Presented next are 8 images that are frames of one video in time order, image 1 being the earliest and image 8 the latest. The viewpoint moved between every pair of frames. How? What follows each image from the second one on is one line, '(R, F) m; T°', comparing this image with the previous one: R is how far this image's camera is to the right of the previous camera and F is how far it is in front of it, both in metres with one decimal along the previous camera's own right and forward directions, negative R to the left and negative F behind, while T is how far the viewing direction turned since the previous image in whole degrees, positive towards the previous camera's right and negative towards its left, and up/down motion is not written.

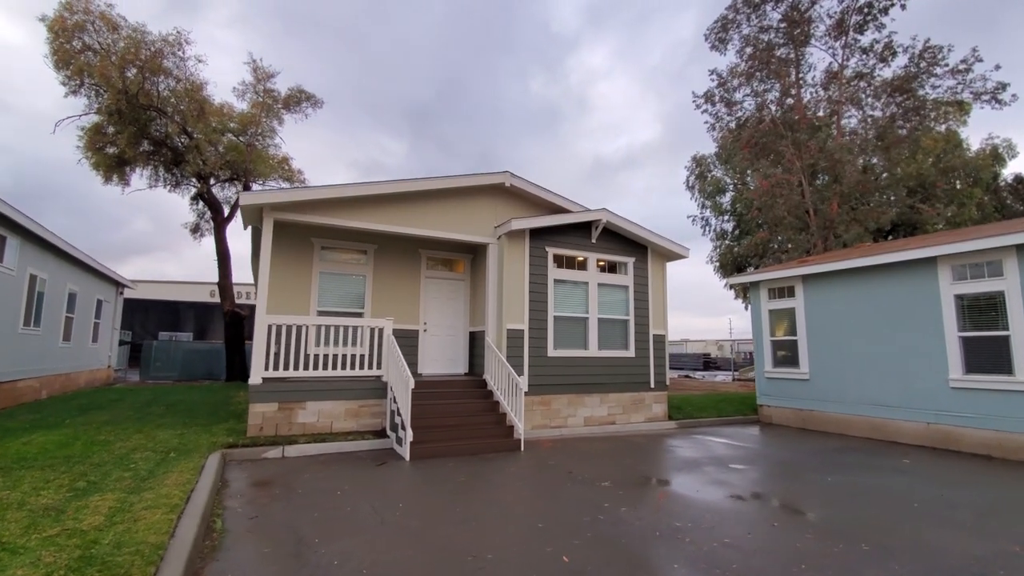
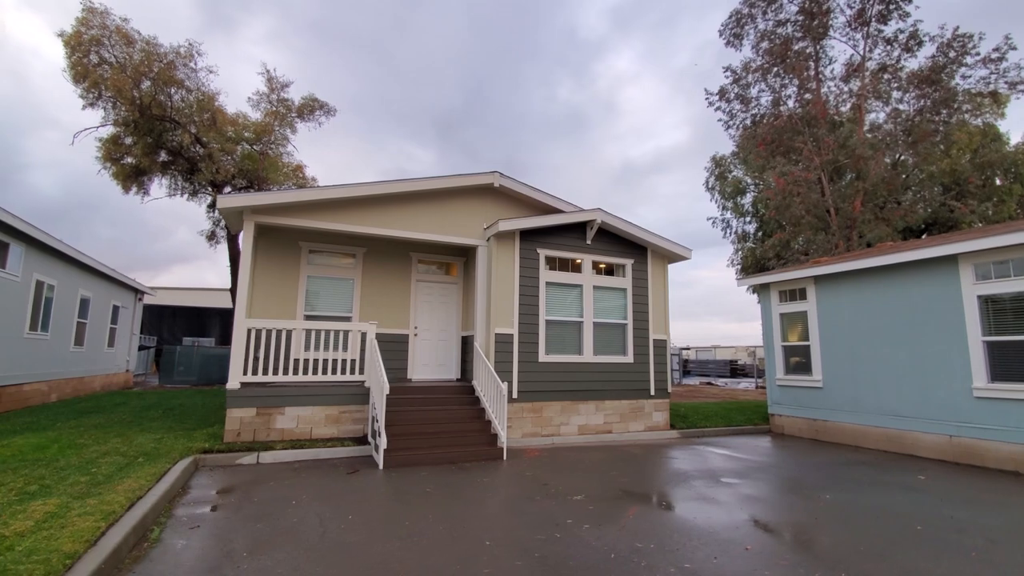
(+0.7, +0.3) m; -3°
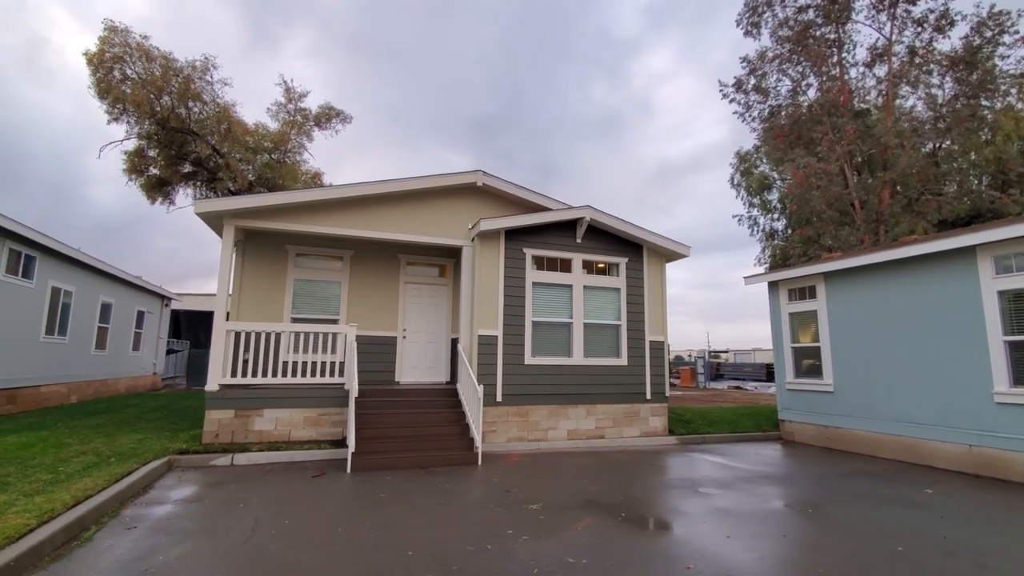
(+0.9, +0.2) m; -4°
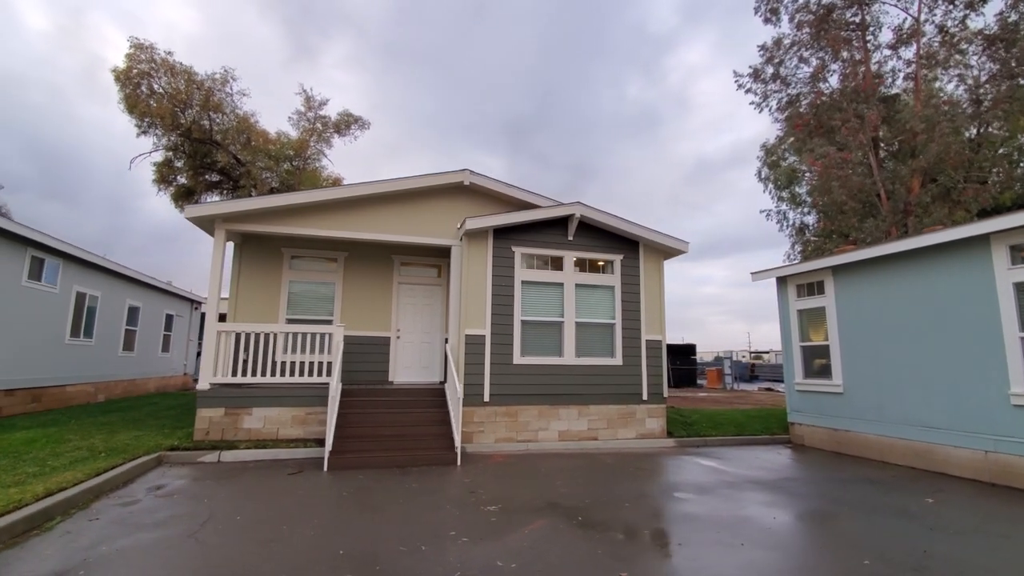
(+0.9, +0.1) m; -4°
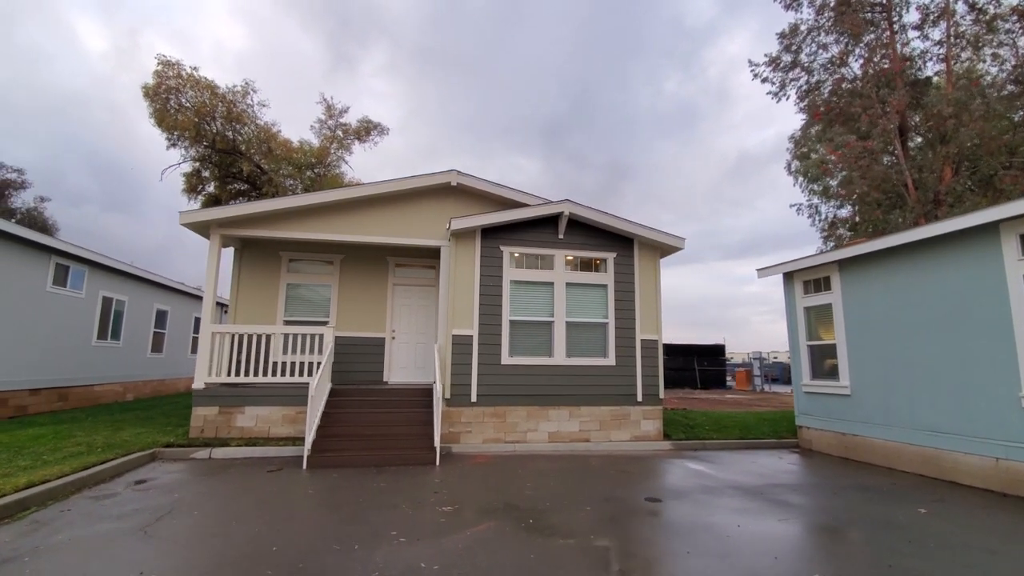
(+0.9, +0.1) m; -4°
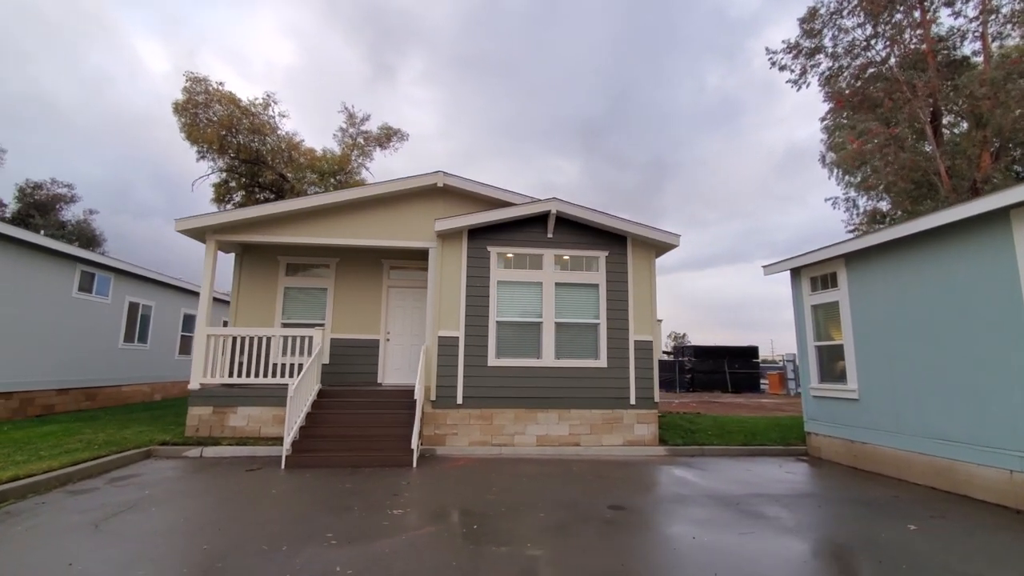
(+1.0, +0.2) m; -5°
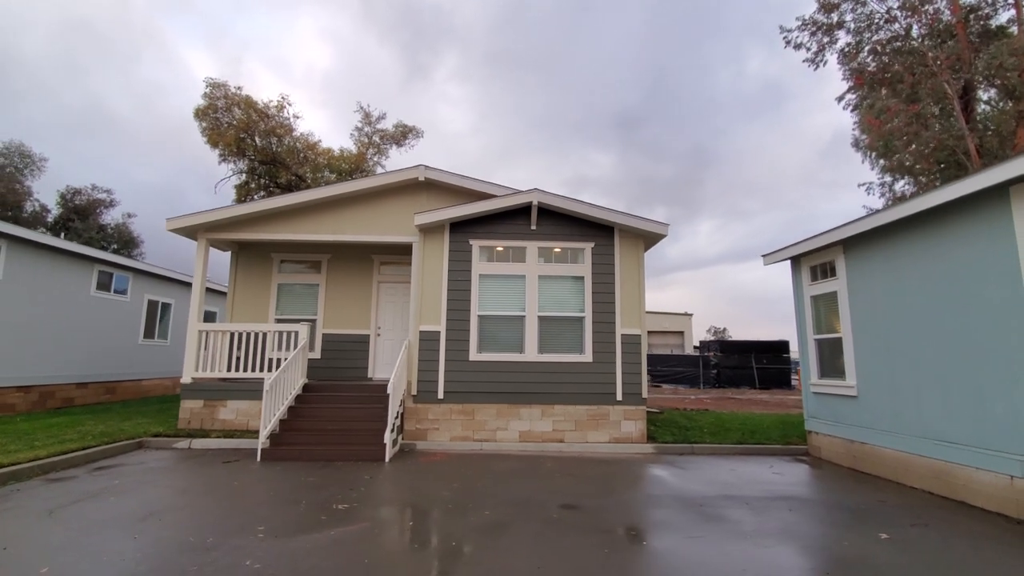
(+1.0, +0.2) m; -4°
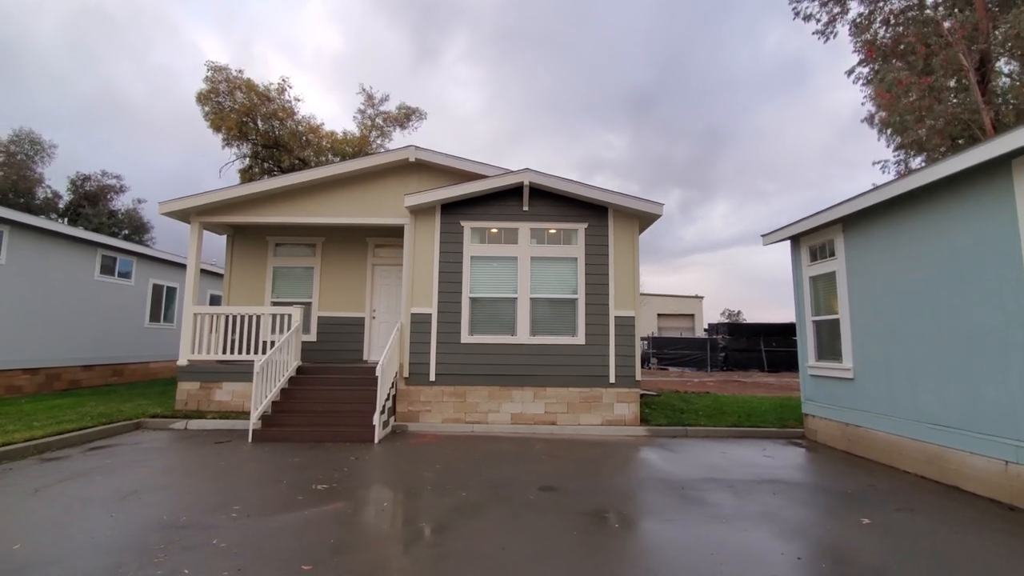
(+0.4, +0.1) m; -2°
